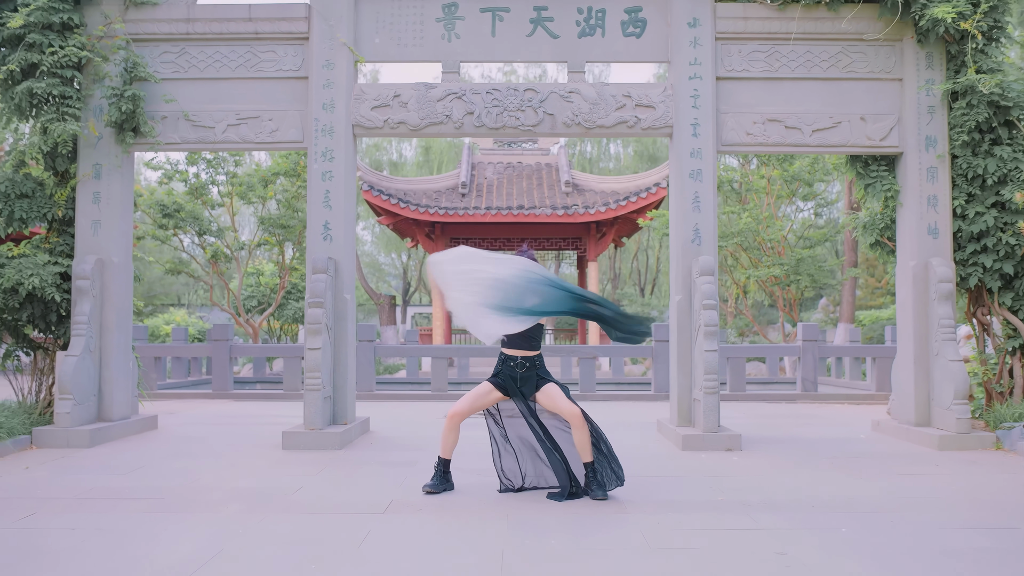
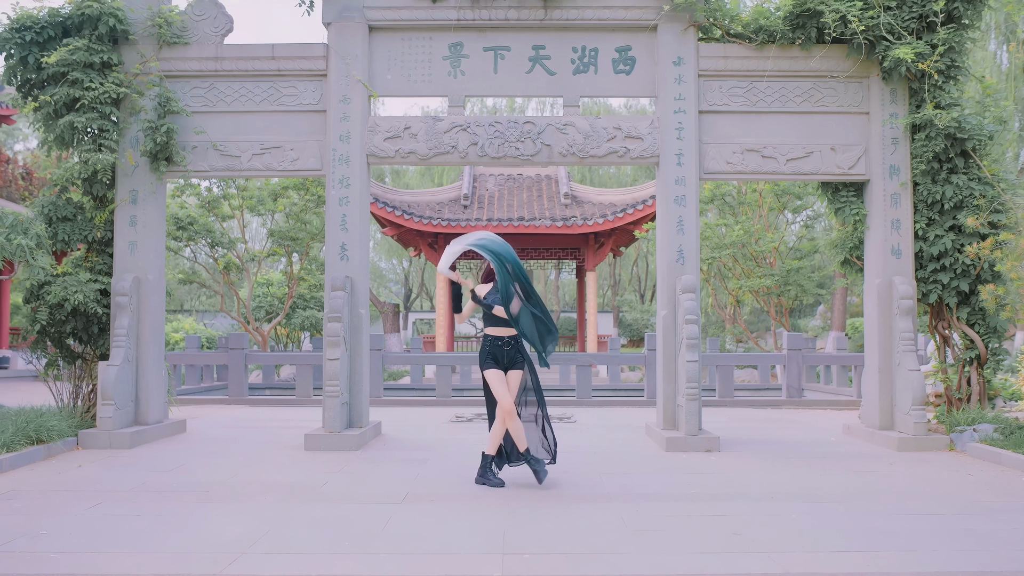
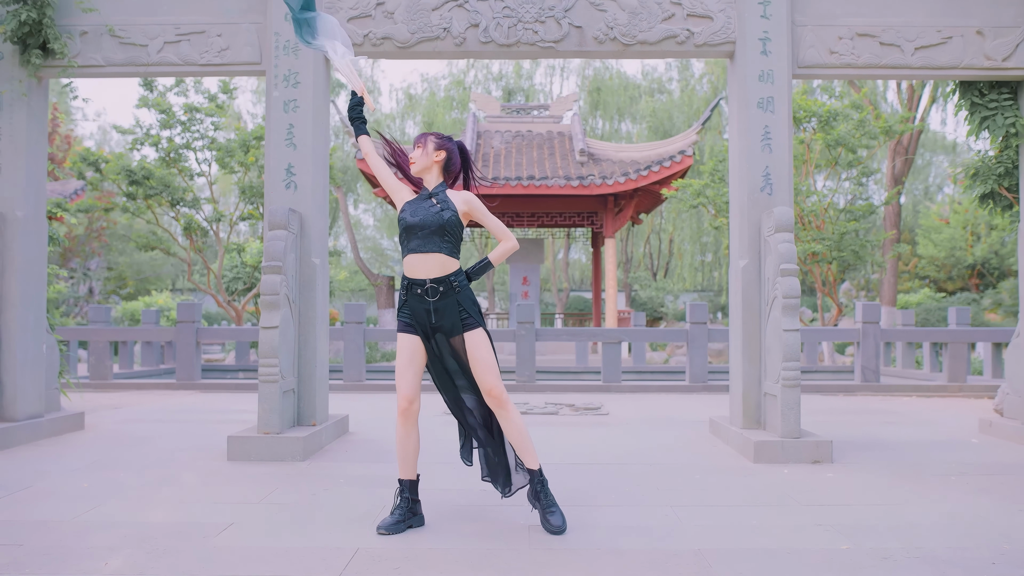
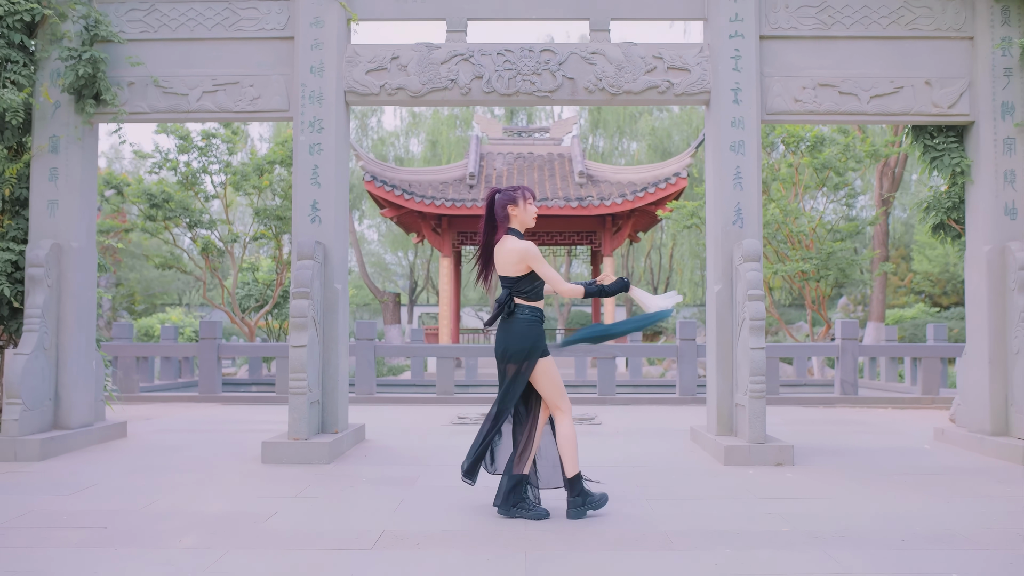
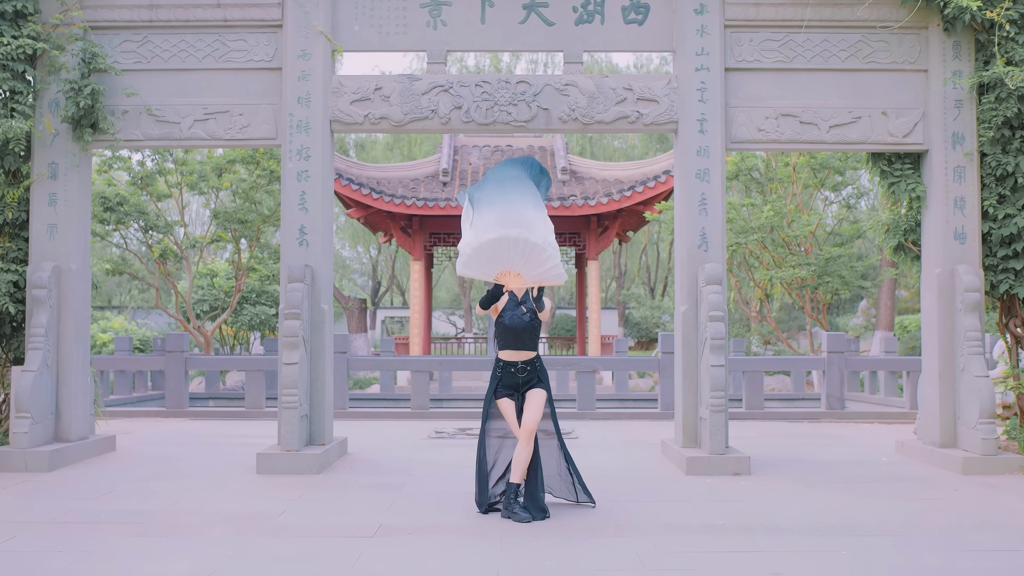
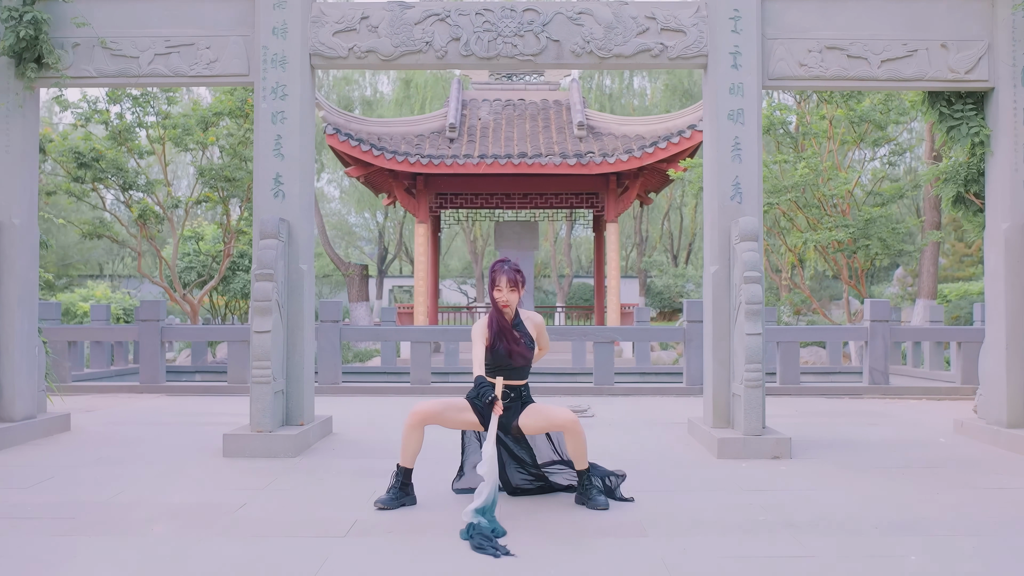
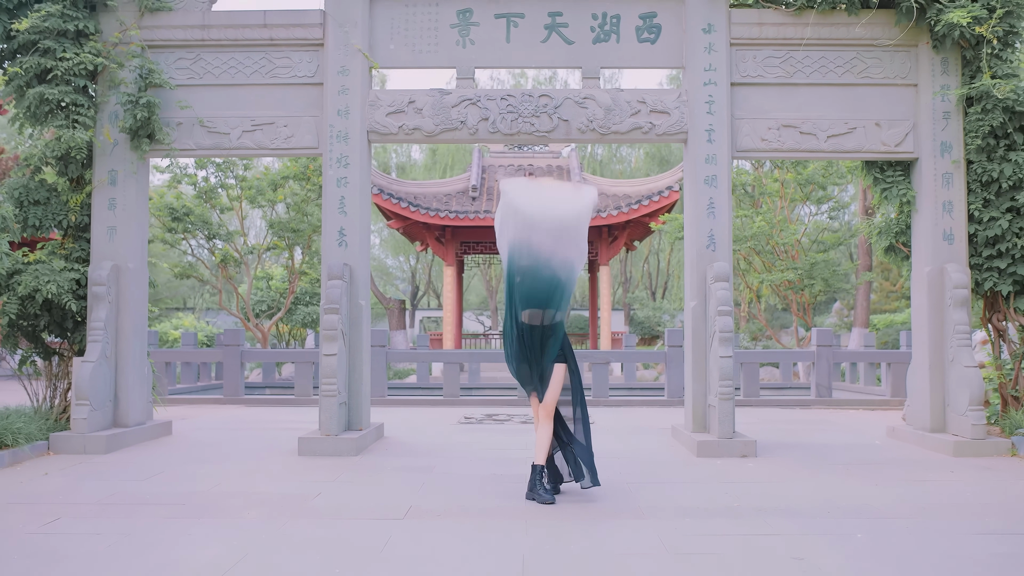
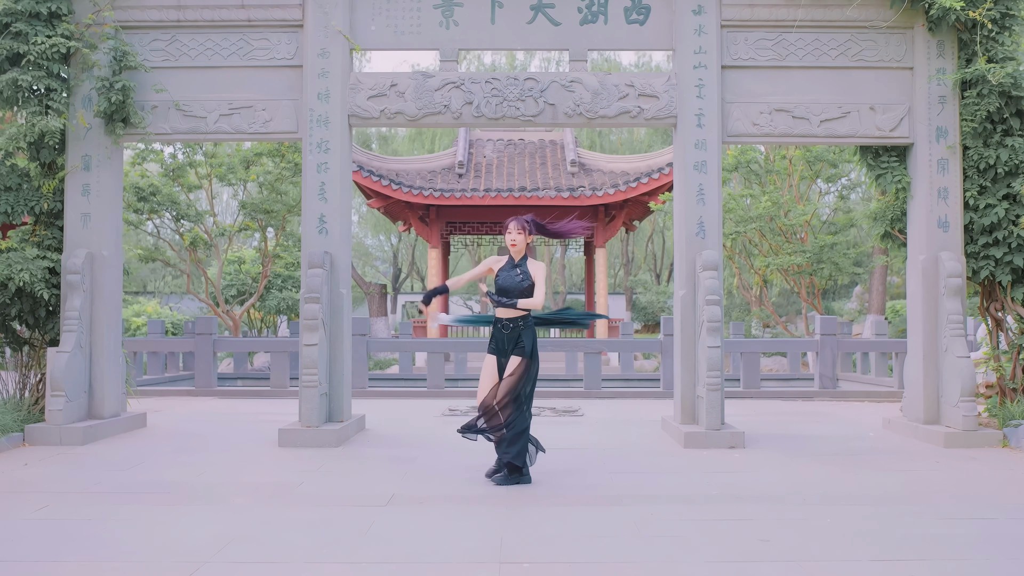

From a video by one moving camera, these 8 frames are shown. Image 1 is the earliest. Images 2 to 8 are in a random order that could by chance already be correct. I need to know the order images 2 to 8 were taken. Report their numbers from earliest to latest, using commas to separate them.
2, 8, 6, 3, 4, 7, 5
